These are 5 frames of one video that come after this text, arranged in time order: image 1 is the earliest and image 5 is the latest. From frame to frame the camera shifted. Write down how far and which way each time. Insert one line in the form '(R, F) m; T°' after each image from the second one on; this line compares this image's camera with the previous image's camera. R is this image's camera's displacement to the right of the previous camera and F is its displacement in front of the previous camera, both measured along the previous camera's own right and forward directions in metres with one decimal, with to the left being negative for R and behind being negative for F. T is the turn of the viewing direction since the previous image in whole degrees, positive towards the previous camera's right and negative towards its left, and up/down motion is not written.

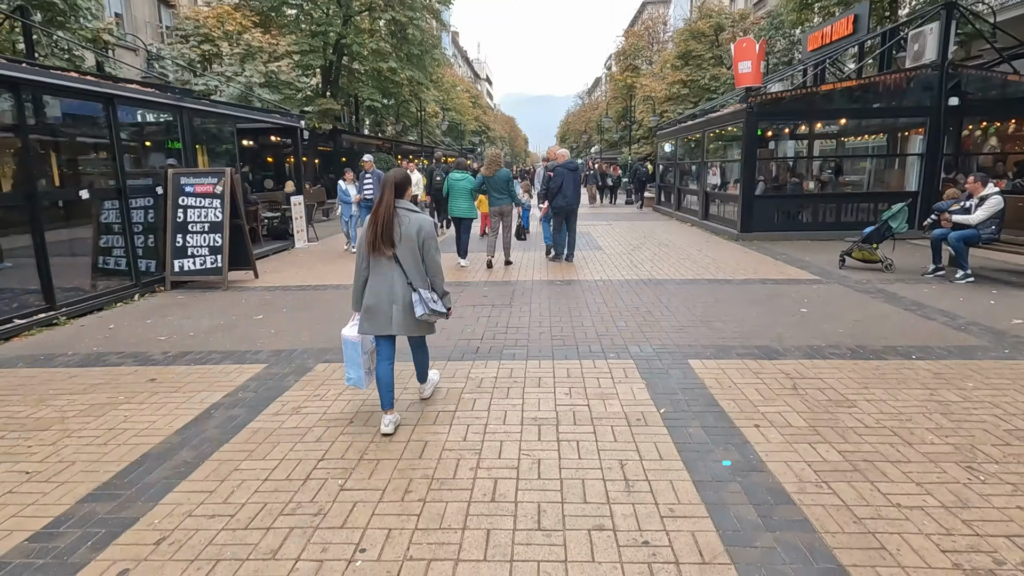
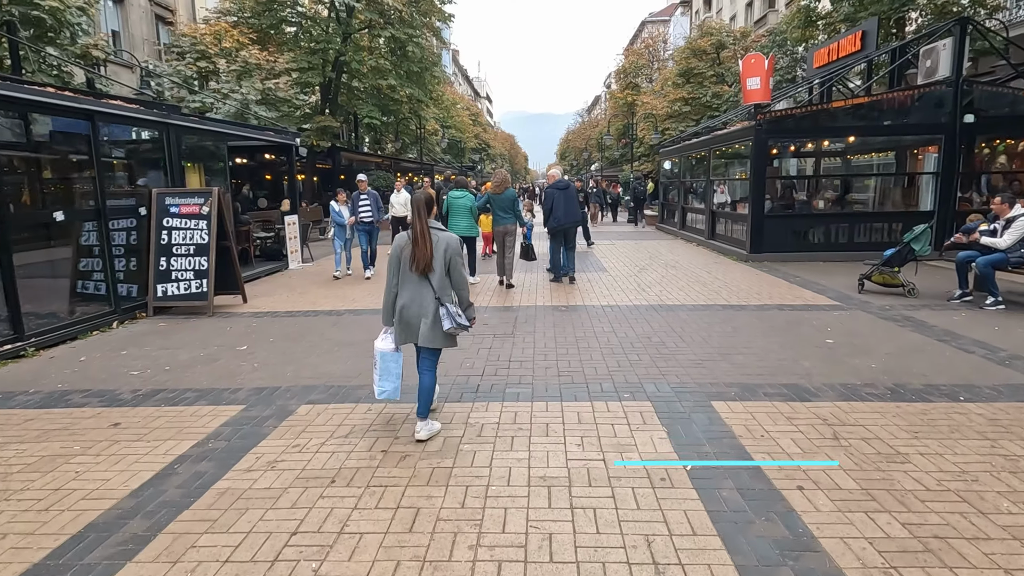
(0.0, +0.4) m; 0°
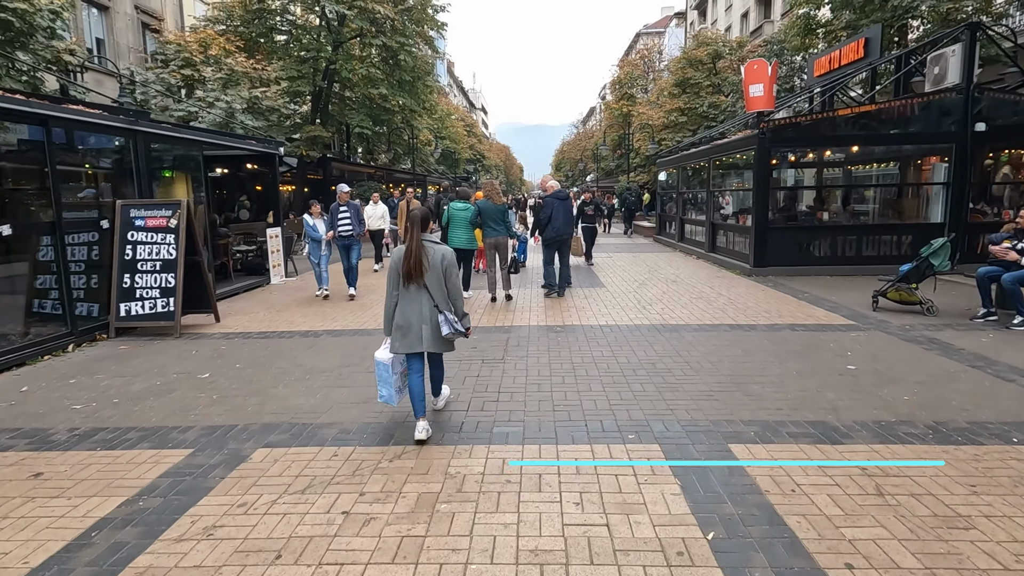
(0.0, +0.6) m; 0°
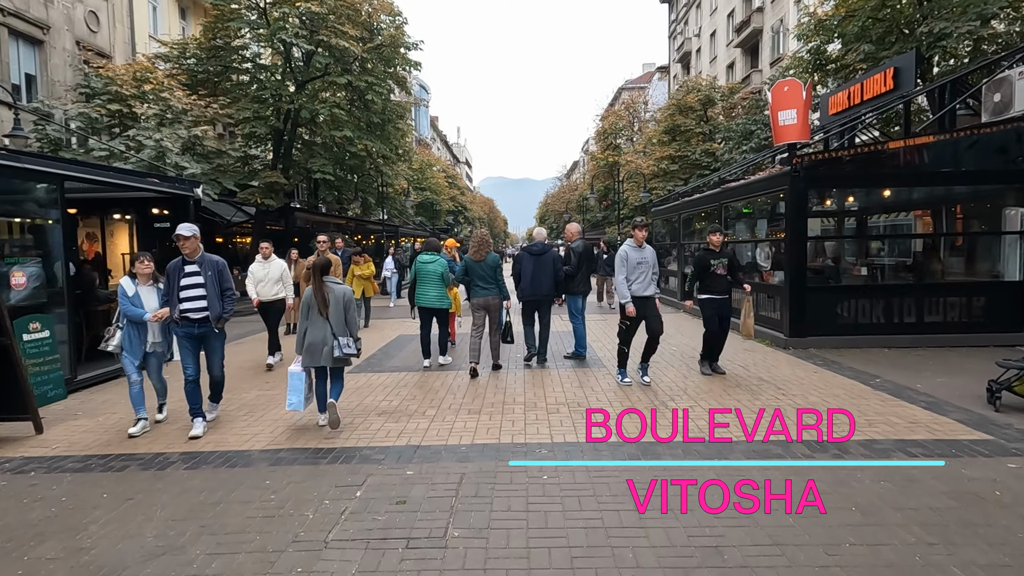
(+0.2, +2.5) m; +1°
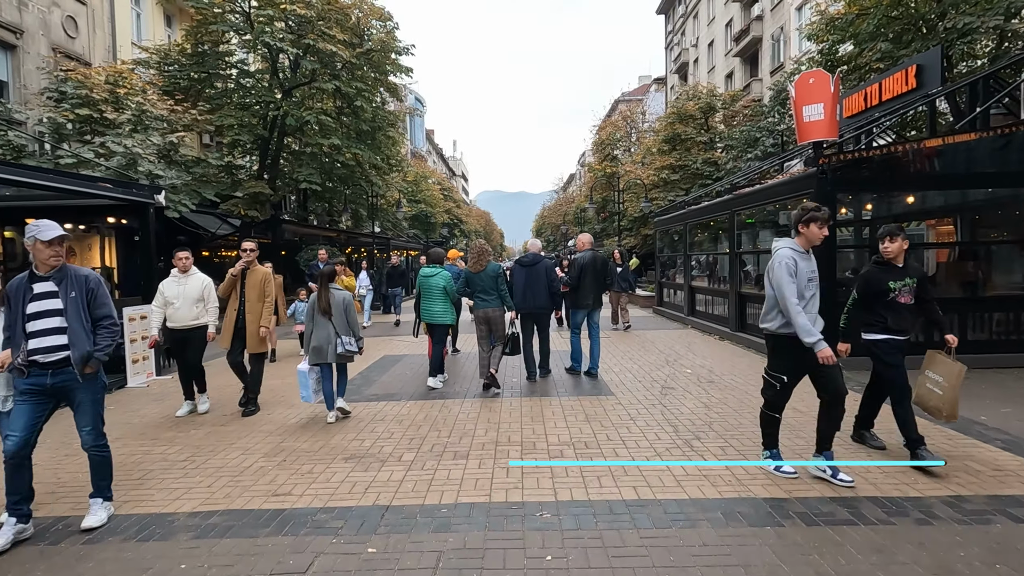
(0.0, +1.0) m; 0°
